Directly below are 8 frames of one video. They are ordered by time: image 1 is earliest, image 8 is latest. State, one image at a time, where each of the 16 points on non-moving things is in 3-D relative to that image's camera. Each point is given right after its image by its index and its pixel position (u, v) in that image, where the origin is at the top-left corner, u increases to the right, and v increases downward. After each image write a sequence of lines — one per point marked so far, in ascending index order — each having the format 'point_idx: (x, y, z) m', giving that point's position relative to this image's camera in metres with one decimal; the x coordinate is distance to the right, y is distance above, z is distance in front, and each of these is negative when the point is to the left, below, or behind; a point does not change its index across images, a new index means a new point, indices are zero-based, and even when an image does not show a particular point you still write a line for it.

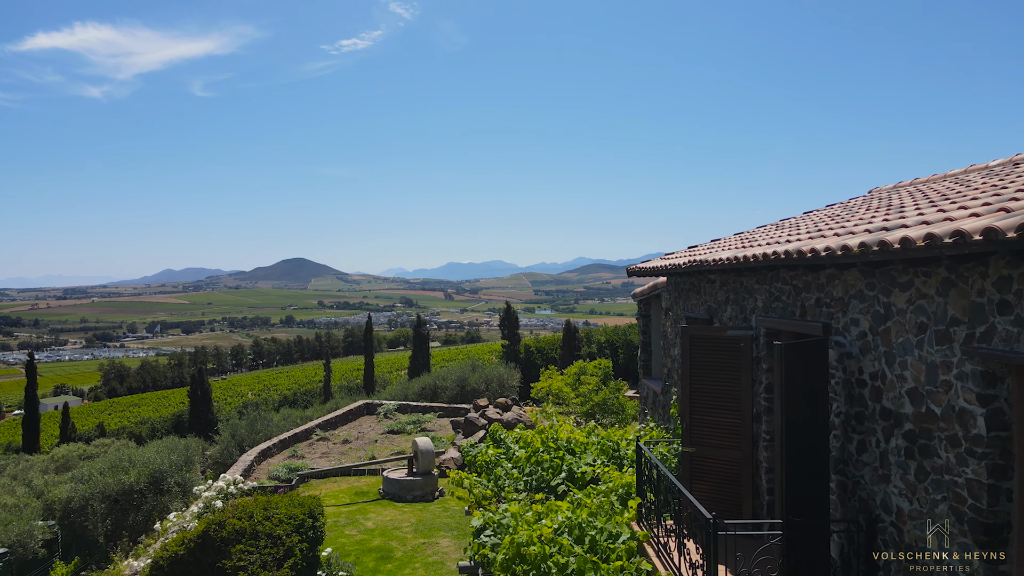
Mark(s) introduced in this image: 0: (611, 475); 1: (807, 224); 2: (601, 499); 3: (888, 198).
0: (+1.0, -2.0, +6.3) m
1: (+3.9, +0.9, +8.4) m
2: (+0.8, -2.0, +5.6) m
3: (+5.6, +1.4, +8.9) m
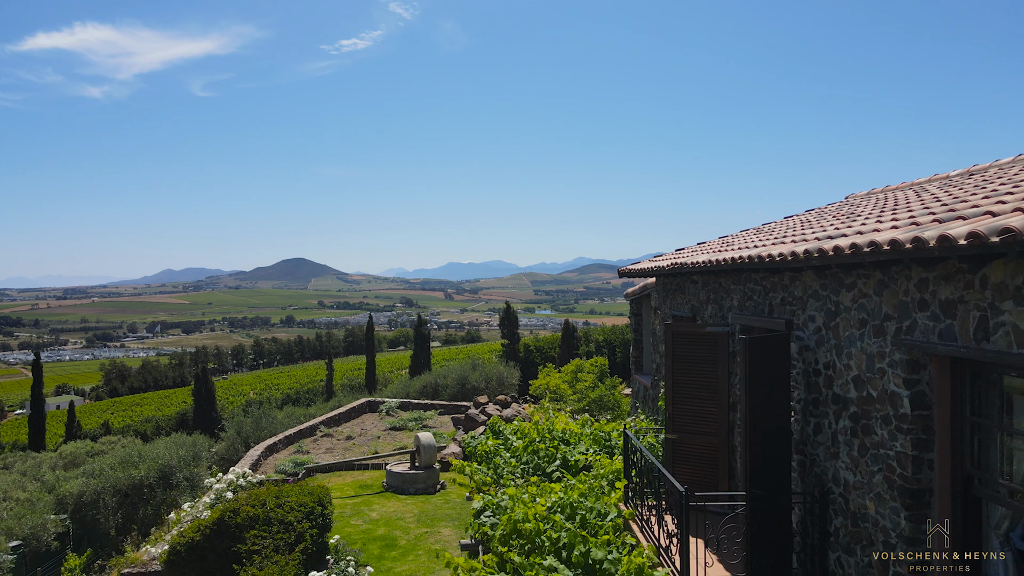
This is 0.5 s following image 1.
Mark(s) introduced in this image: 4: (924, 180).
0: (+1.0, -2.0, +6.8) m
1: (+3.9, +0.9, +8.8) m
2: (+0.8, -2.0, +6.0) m
3: (+5.5, +1.4, +9.4) m
4: (+6.3, +1.7, +9.5) m
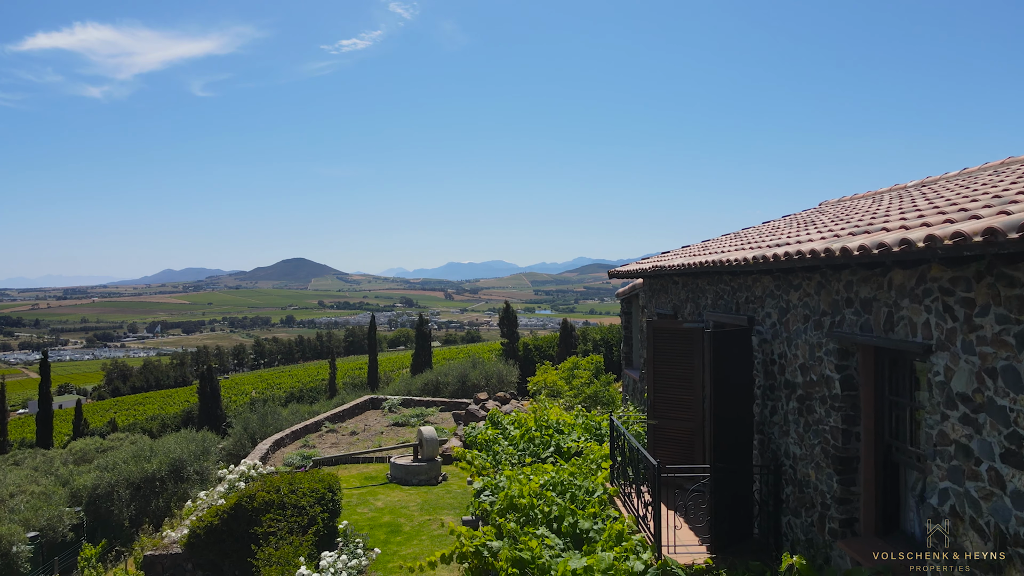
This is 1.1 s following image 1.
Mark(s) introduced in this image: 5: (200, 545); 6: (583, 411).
0: (+1.0, -2.0, +7.4) m
1: (+3.8, +0.9, +9.4) m
2: (+0.8, -2.0, +6.7) m
3: (+5.5, +1.4, +10.0) m
4: (+6.3, +1.7, +10.1) m
5: (-5.0, -4.1, +9.4) m
6: (+1.2, -2.1, +10.0) m
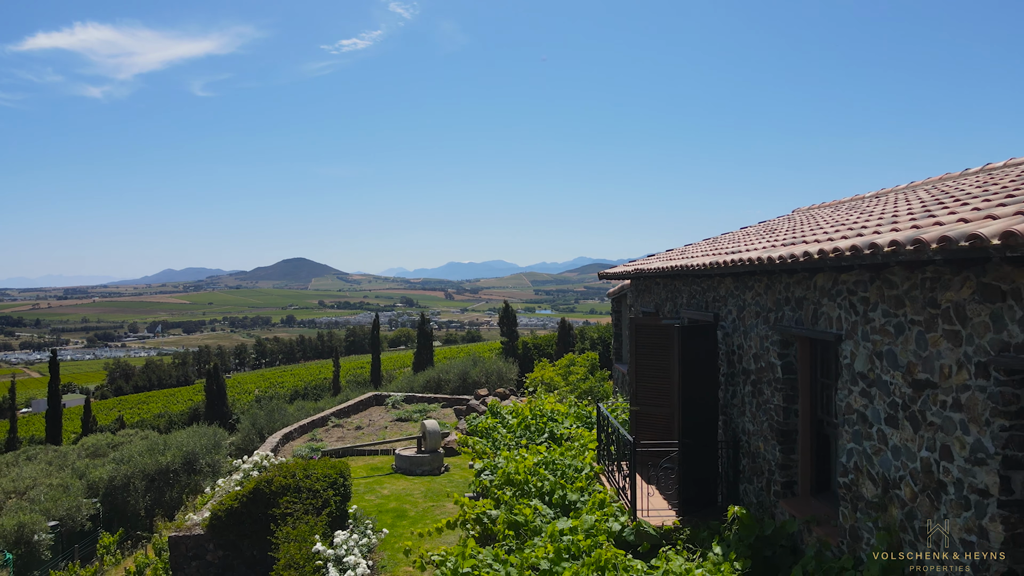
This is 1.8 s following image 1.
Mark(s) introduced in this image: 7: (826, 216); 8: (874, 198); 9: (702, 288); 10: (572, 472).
0: (+0.9, -2.0, +8.2) m
1: (+3.8, +0.9, +10.2) m
2: (+0.7, -2.0, +7.4) m
3: (+5.5, +1.4, +10.7) m
4: (+6.2, +1.6, +10.9) m
5: (-5.0, -4.1, +10.2) m
6: (+1.2, -2.1, +10.8) m
7: (+4.8, +1.1, +9.1) m
8: (+6.0, +1.5, +9.8) m
9: (+2.2, 0.0, +6.8) m
10: (+0.7, -2.1, +6.7) m
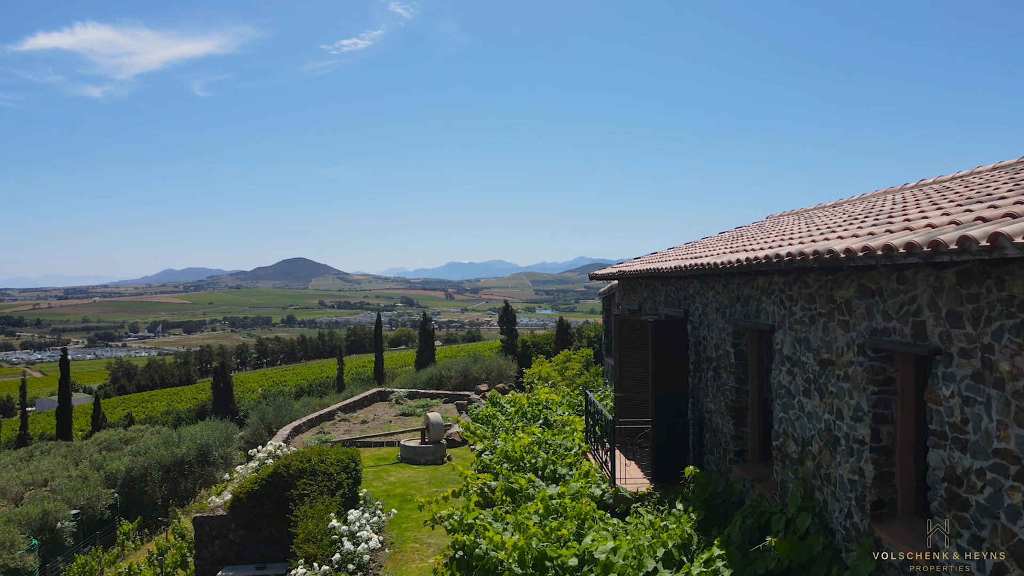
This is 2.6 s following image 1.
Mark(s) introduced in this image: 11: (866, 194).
0: (+0.9, -2.0, +9.1) m
1: (+3.8, +0.9, +11.1) m
2: (+0.7, -2.0, +8.3) m
3: (+5.4, +1.4, +11.6) m
4: (+6.2, +1.7, +11.7) m
5: (-5.0, -4.1, +11.1) m
6: (+1.1, -2.1, +11.7) m
7: (+4.8, +1.1, +9.9) m
8: (+6.0, +1.5, +10.6) m
9: (+2.1, 0.0, +7.7) m
10: (+0.6, -2.1, +7.6) m
11: (+6.3, +1.7, +10.6) m
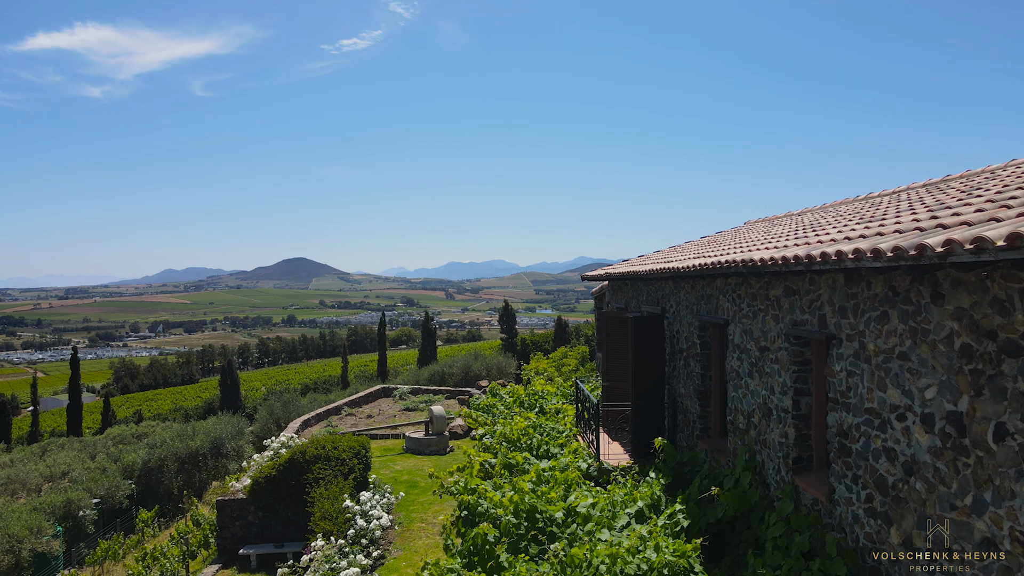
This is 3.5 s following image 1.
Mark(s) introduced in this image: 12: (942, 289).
0: (+0.9, -2.0, +10.0) m
1: (+3.7, +0.9, +12.0) m
2: (+0.7, -2.0, +9.2) m
3: (+5.4, +1.4, +12.5) m
4: (+6.2, +1.7, +12.6) m
5: (-5.1, -4.1, +12.0) m
6: (+1.1, -2.1, +12.6) m
7: (+4.8, +1.1, +10.8) m
8: (+5.9, +1.5, +11.5) m
9: (+2.1, 0.0, +8.6) m
10: (+0.6, -2.1, +8.5) m
11: (+6.3, +1.7, +11.5) m
12: (+2.3, 0.0, +3.2) m
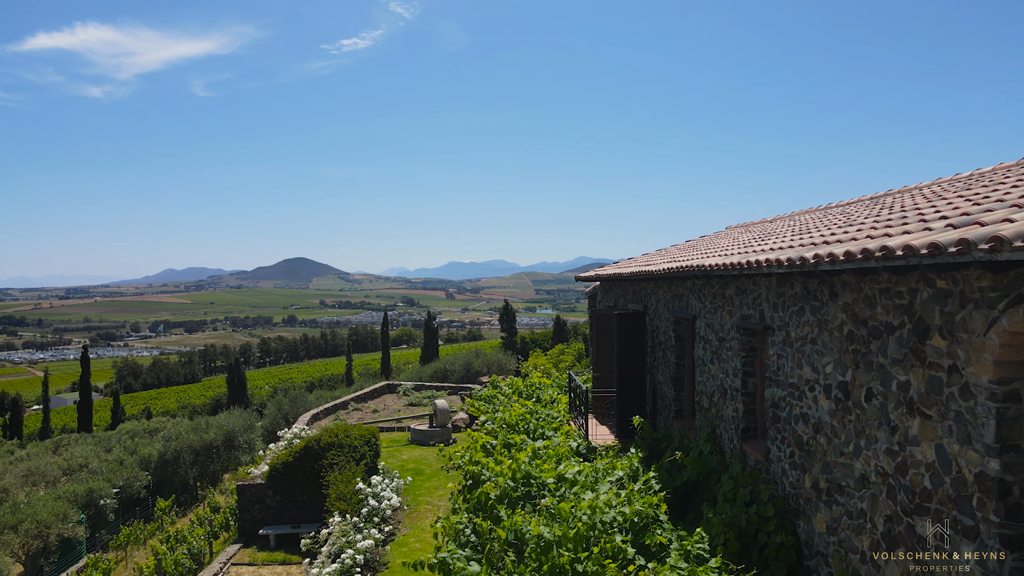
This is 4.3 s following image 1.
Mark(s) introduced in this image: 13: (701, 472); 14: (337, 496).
0: (+0.9, -2.0, +10.9) m
1: (+3.7, +0.9, +12.9) m
2: (+0.7, -2.0, +10.1) m
3: (+5.4, +1.4, +13.5) m
4: (+6.2, +1.7, +13.6) m
5: (-5.1, -4.1, +12.9) m
6: (+1.1, -2.1, +13.5) m
7: (+4.7, +1.1, +11.8) m
8: (+5.9, +1.5, +12.5) m
9: (+2.1, 0.0, +9.6) m
10: (+0.6, -2.1, +9.4) m
11: (+6.3, +1.7, +12.4) m
12: (+2.3, 0.0, +4.1) m
13: (+1.9, -1.8, +5.8) m
14: (-3.4, -4.0, +11.4) m
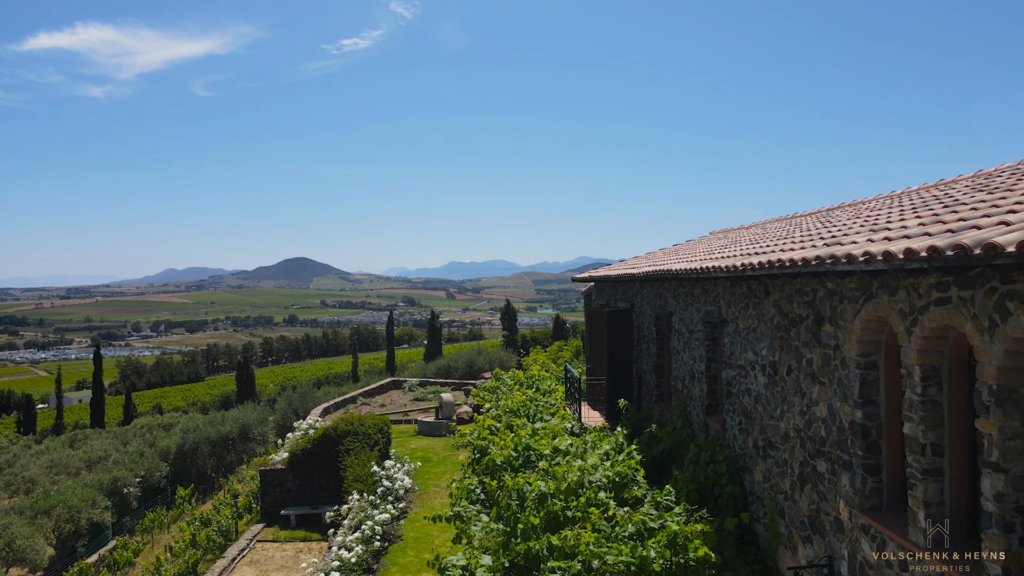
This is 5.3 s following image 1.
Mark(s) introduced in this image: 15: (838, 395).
0: (+0.9, -2.0, +12.0) m
1: (+3.8, +0.9, +14.0) m
2: (+0.7, -2.0, +11.2) m
3: (+5.4, +1.4, +14.5) m
4: (+6.2, +1.7, +14.7) m
5: (-5.0, -4.1, +14.0) m
6: (+1.1, -2.1, +14.6) m
7: (+4.8, +1.1, +12.9) m
8: (+5.9, +1.5, +13.6) m
9: (+2.1, 0.0, +10.6) m
10: (+0.6, -2.1, +10.5) m
11: (+6.3, +1.7, +13.5) m
12: (+2.3, 0.0, +5.2) m
13: (+1.9, -1.8, +6.9) m
14: (-3.3, -4.0, +12.4) m
15: (+2.5, -0.8, +4.4) m
